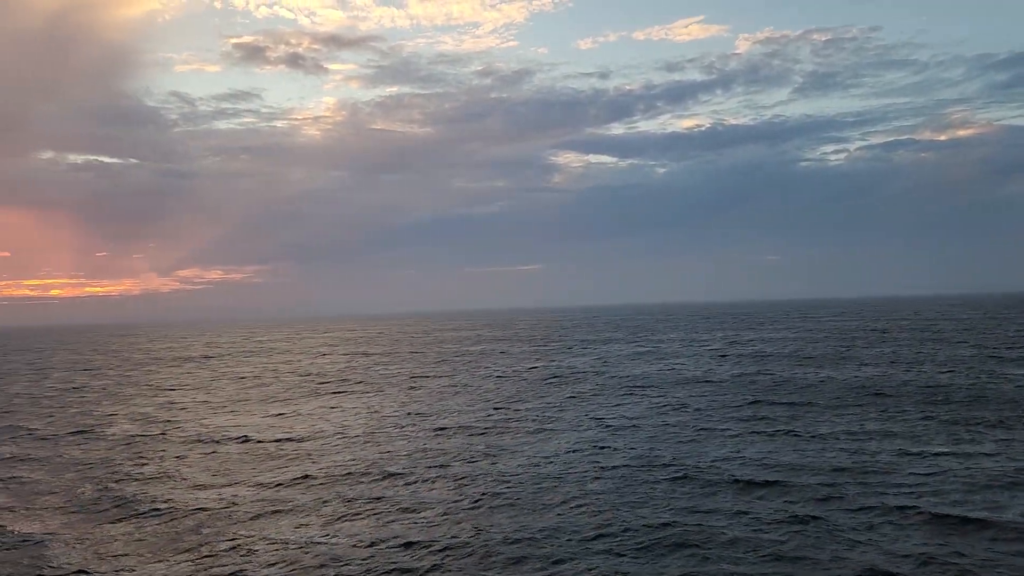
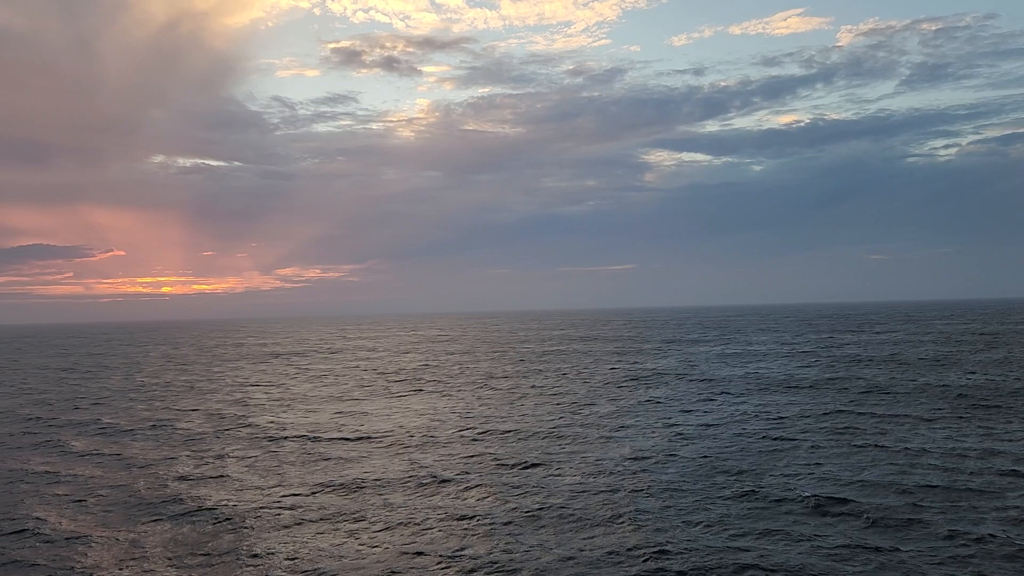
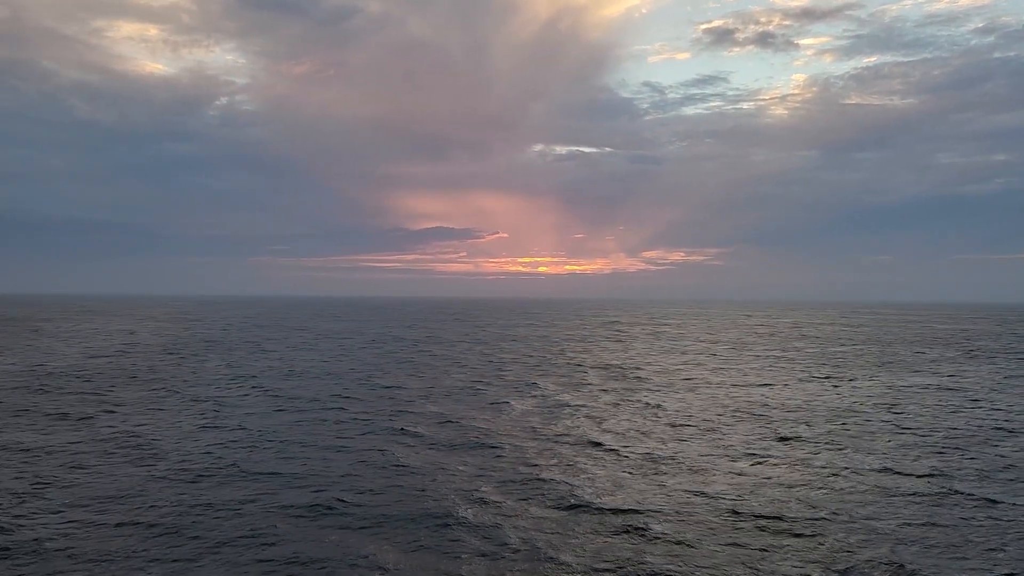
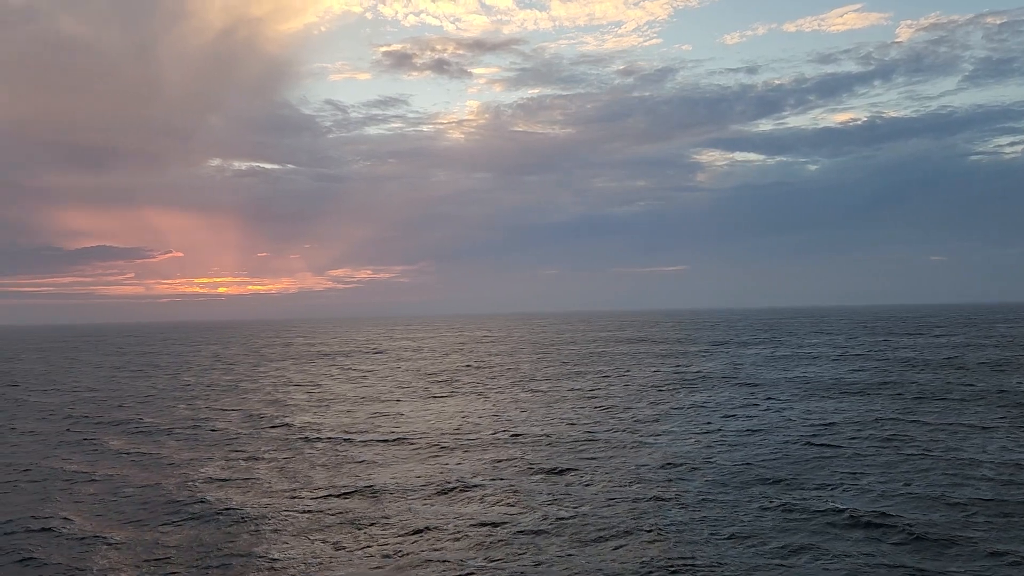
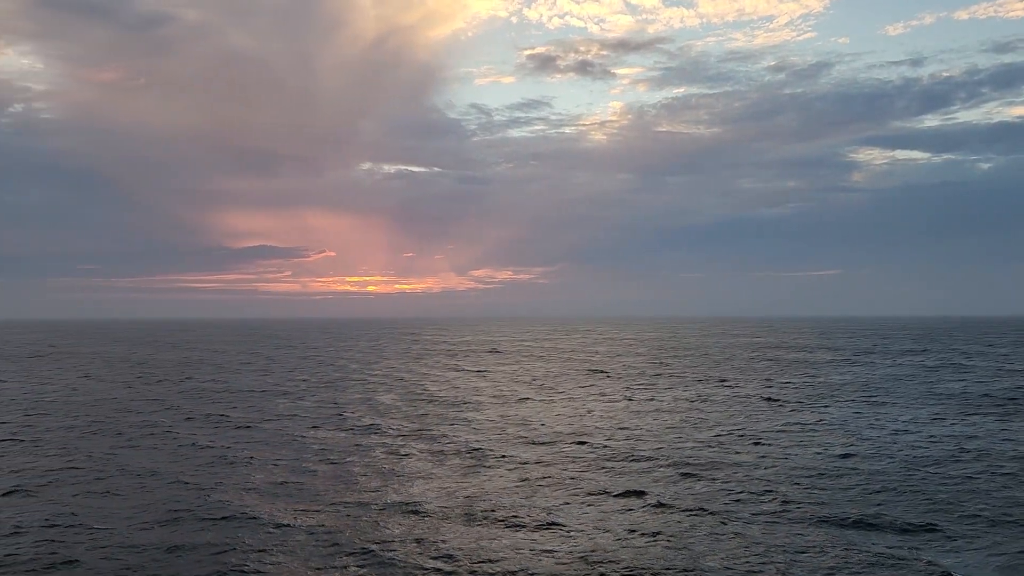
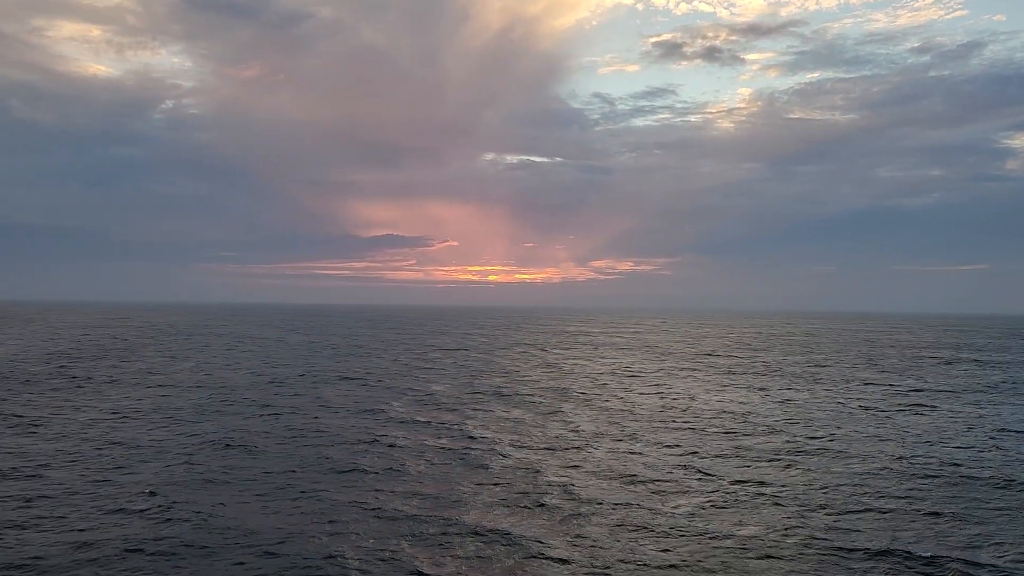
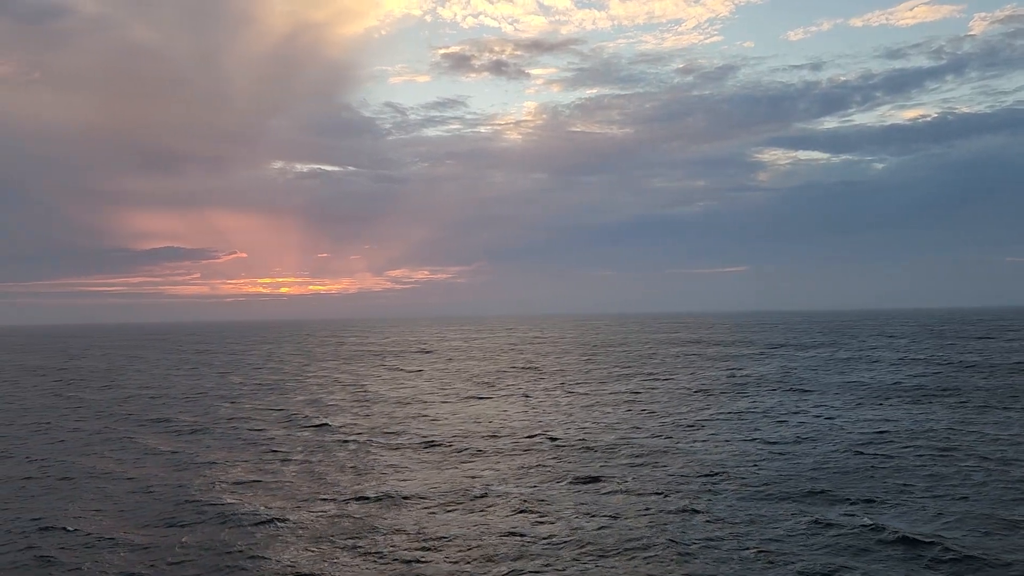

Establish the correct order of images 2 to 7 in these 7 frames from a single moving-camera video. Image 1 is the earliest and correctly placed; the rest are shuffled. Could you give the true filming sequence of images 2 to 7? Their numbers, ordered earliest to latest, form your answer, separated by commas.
2, 4, 7, 5, 6, 3
